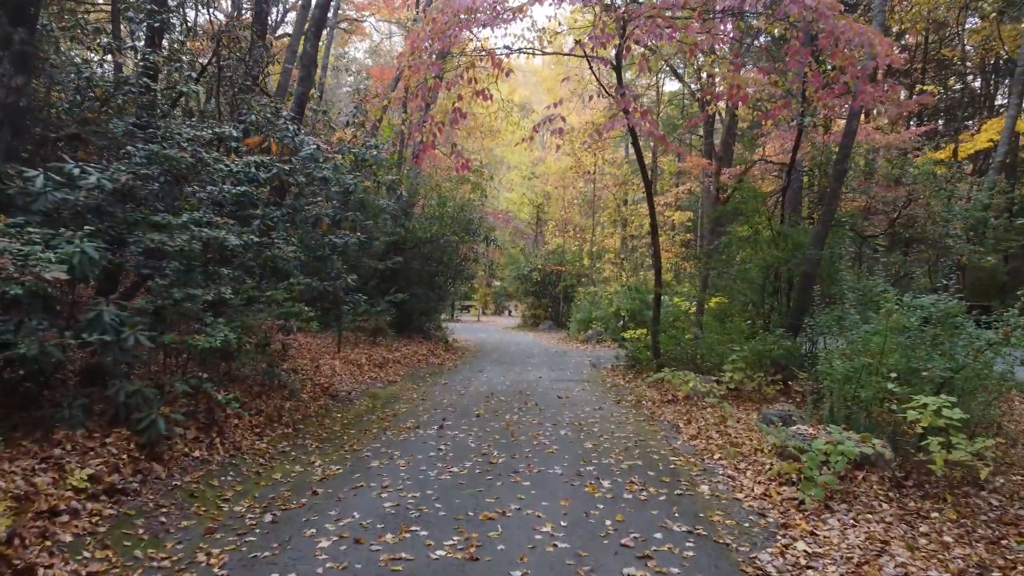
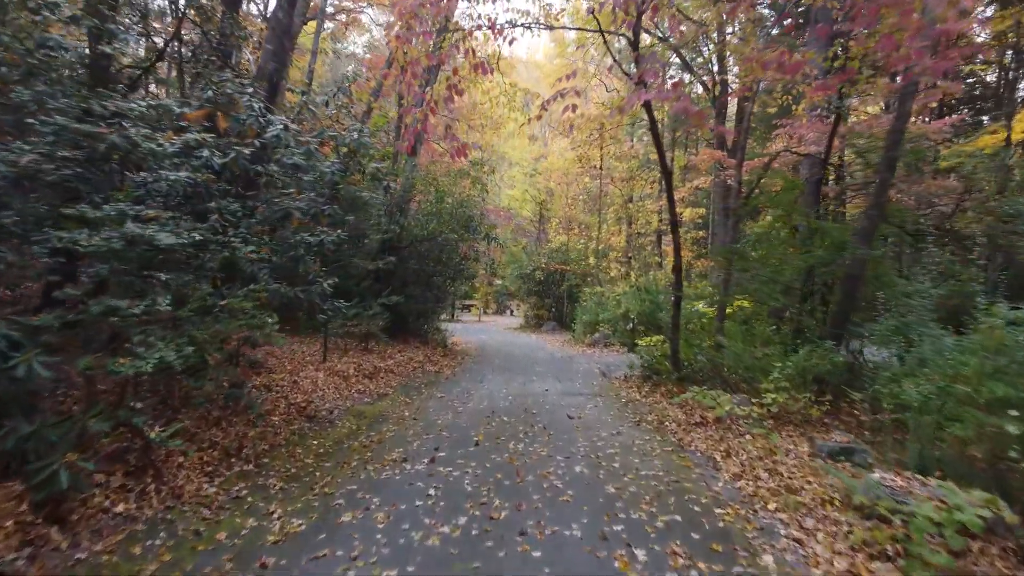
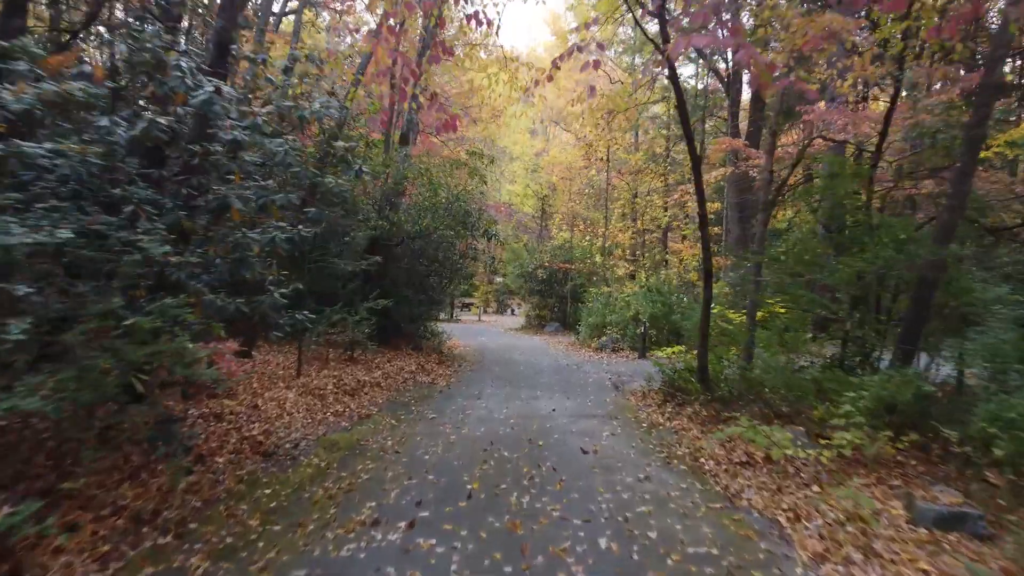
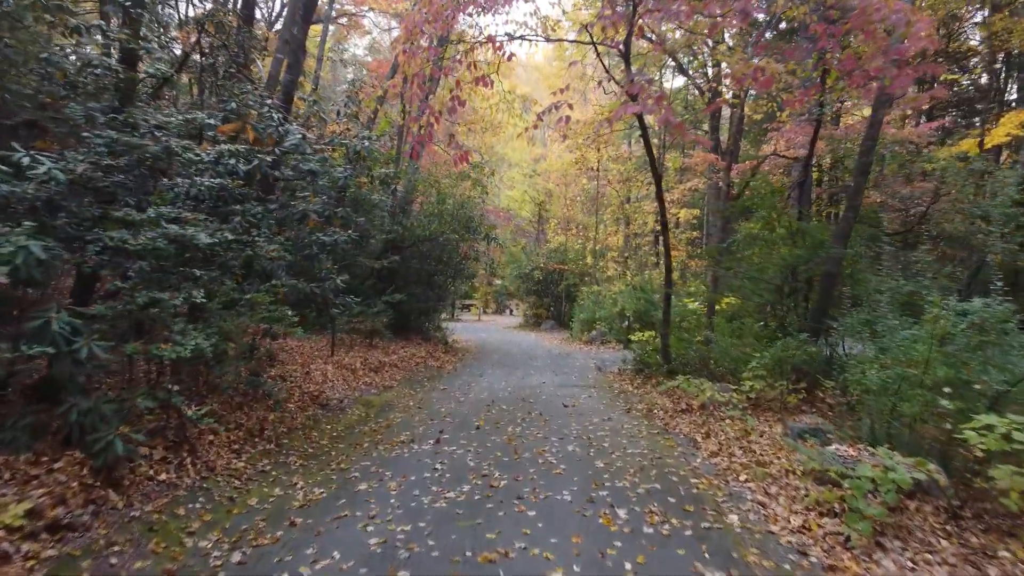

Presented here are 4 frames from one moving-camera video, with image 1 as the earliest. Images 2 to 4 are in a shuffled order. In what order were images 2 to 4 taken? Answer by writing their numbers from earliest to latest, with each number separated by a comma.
4, 2, 3
